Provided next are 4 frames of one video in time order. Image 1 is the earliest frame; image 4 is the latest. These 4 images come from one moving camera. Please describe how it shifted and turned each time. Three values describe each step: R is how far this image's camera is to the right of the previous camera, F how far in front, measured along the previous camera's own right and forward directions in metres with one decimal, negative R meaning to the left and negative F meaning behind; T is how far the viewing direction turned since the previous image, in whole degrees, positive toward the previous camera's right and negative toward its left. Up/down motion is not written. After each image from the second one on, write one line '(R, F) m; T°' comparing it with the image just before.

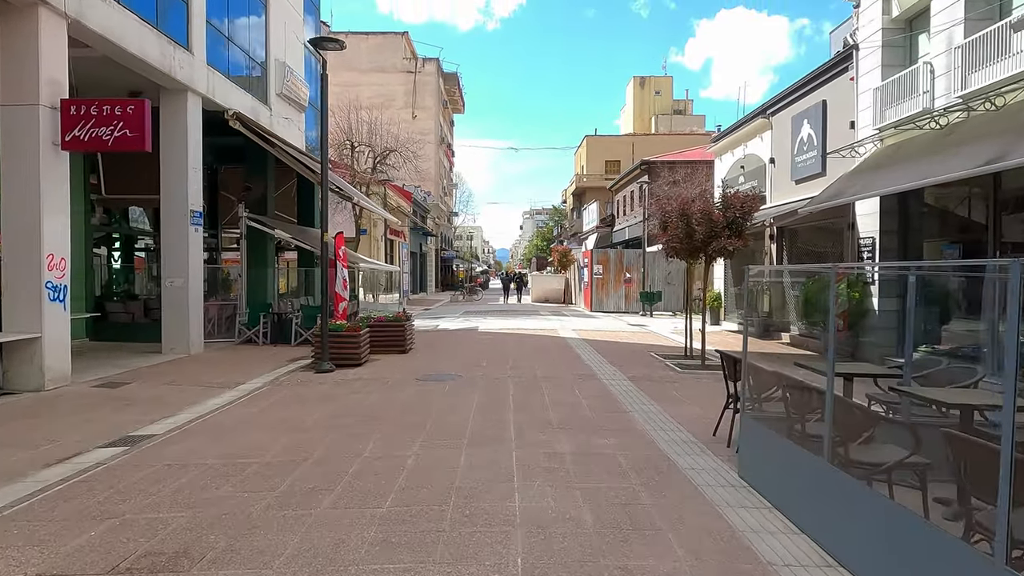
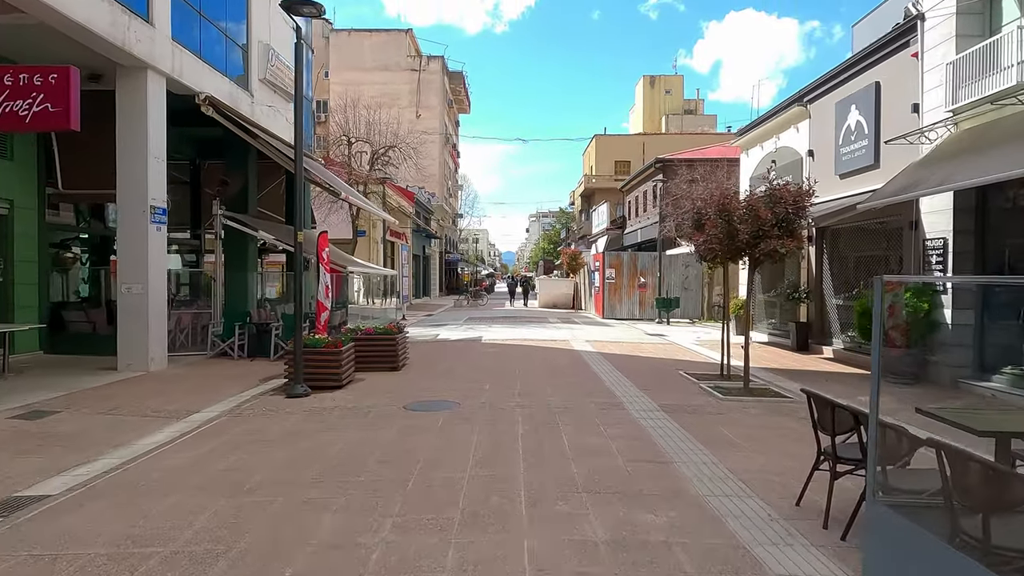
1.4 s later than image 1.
(0.0, +1.7) m; -1°
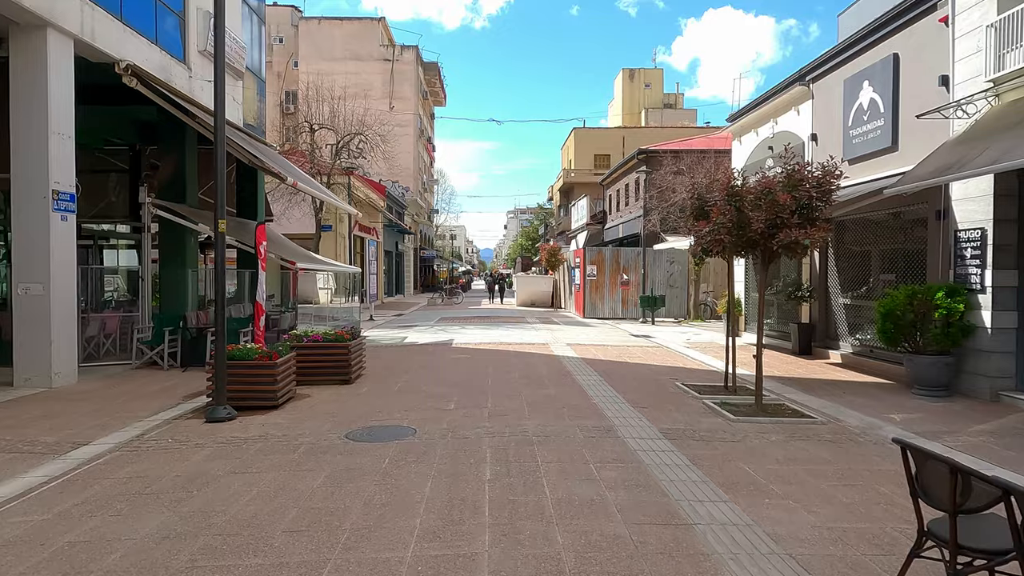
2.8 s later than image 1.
(+0.1, +1.6) m; +2°
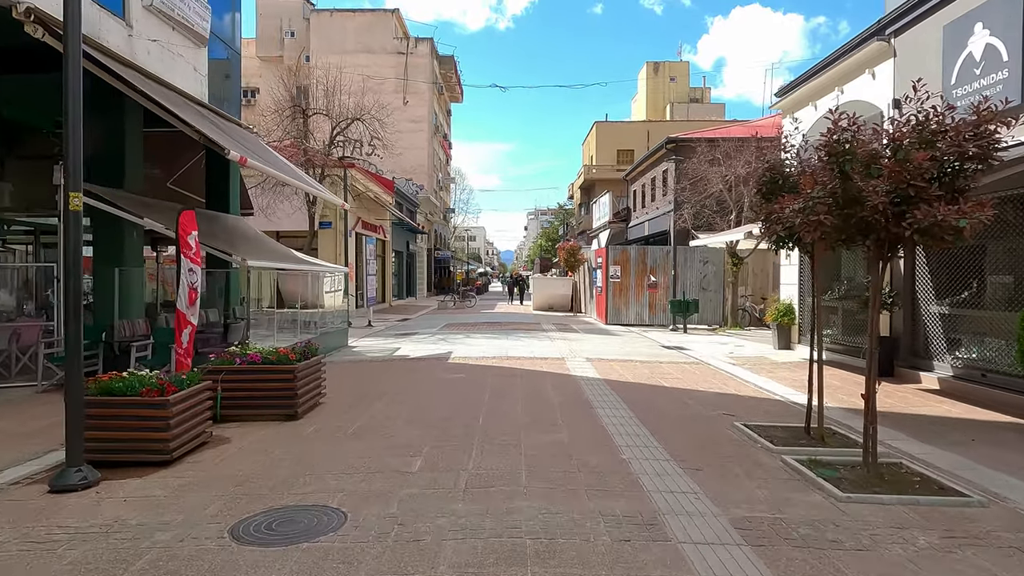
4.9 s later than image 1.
(+0.2, +2.5) m; -2°
